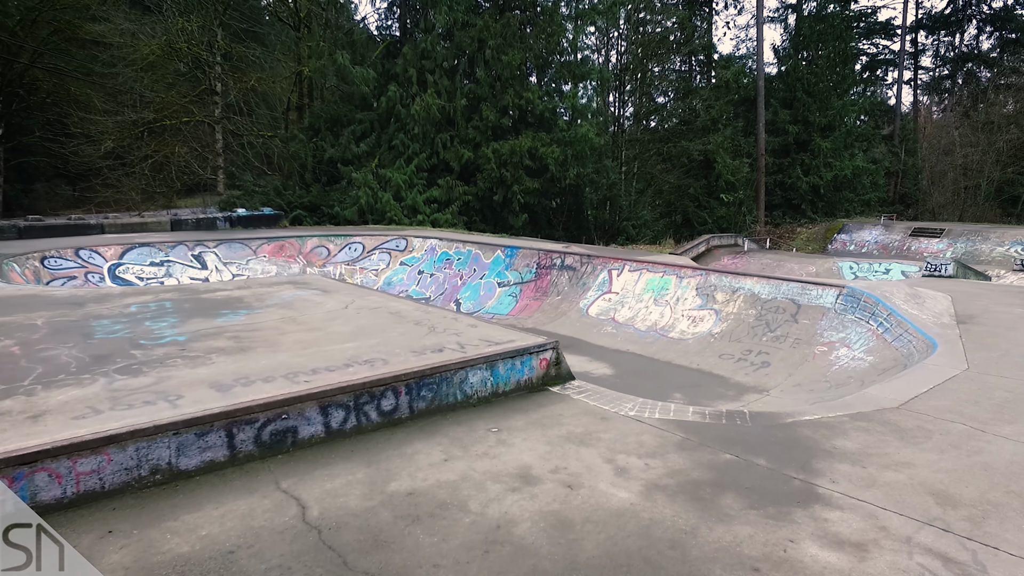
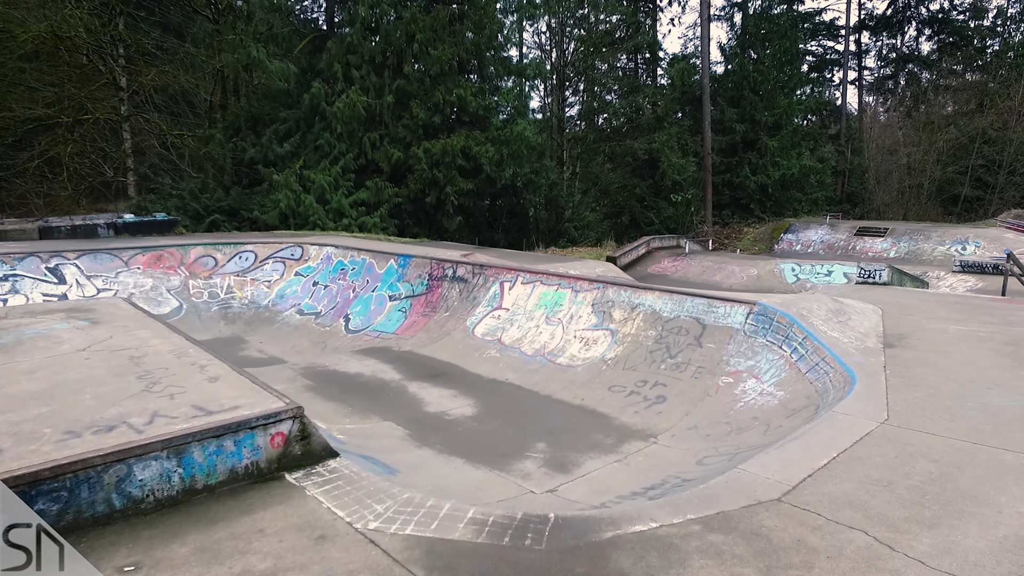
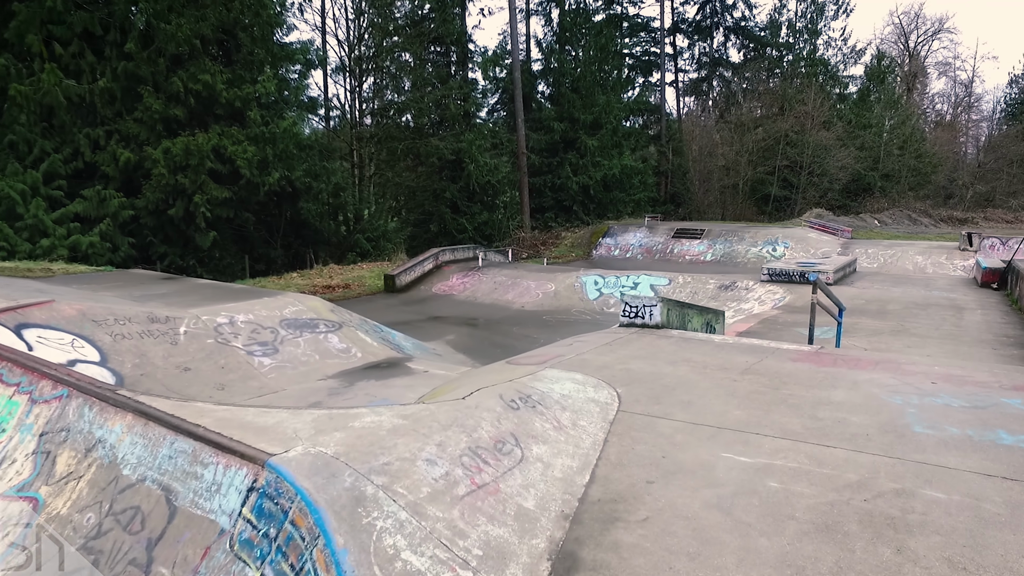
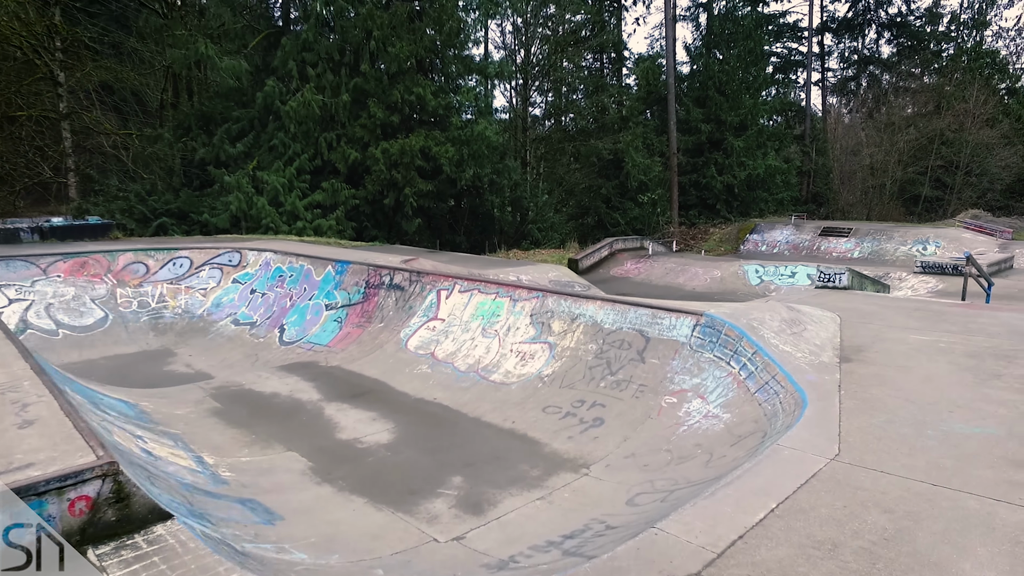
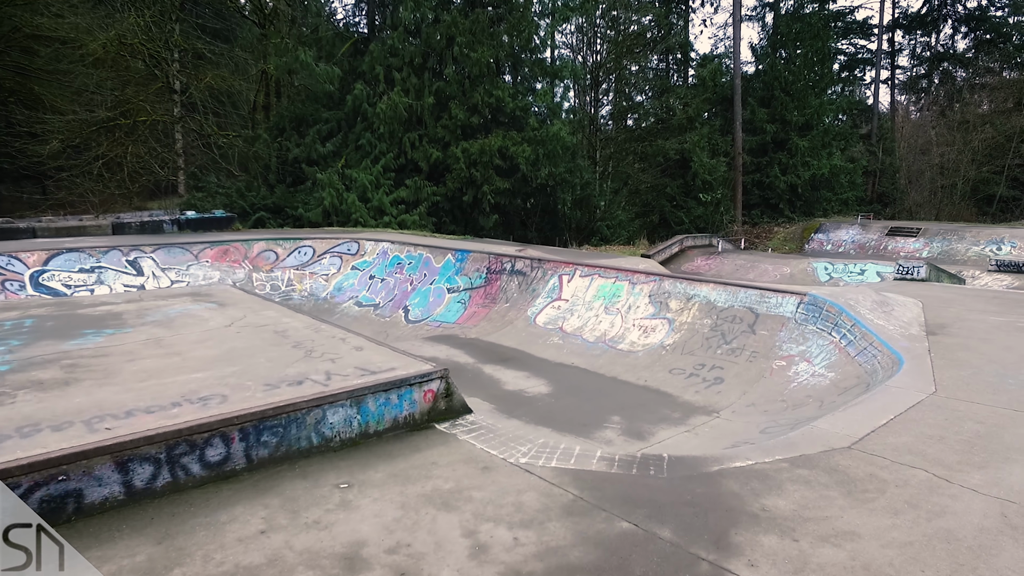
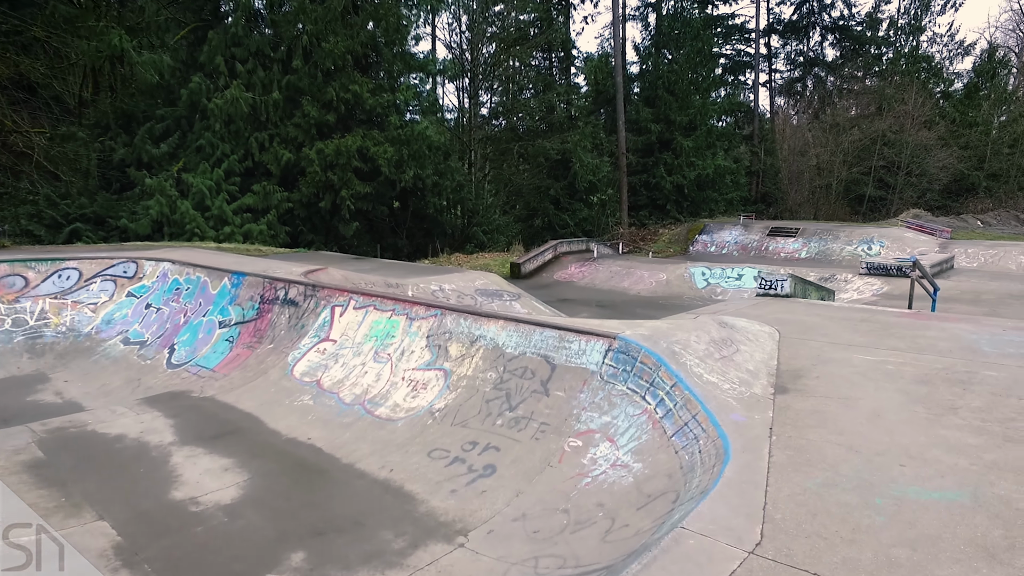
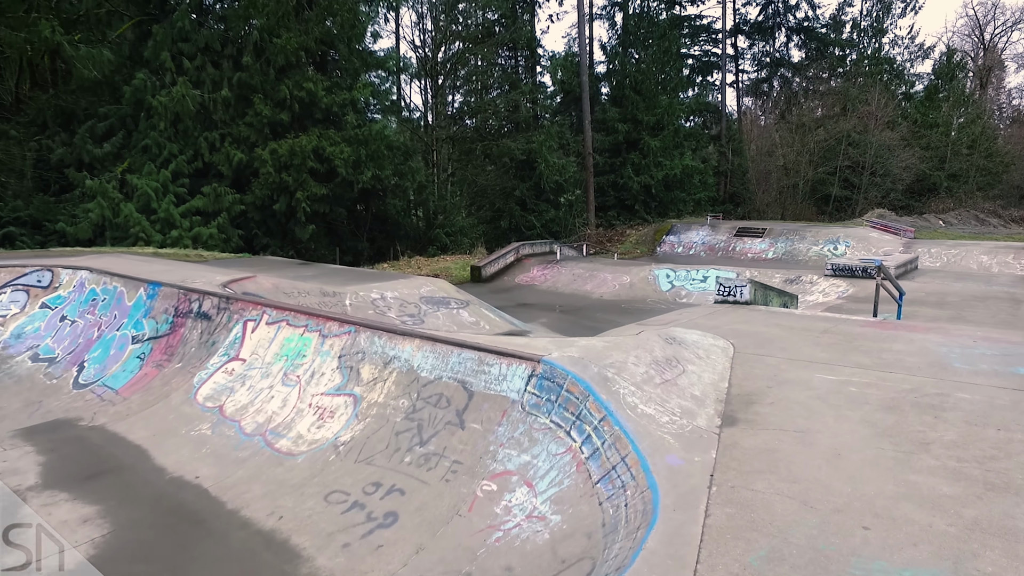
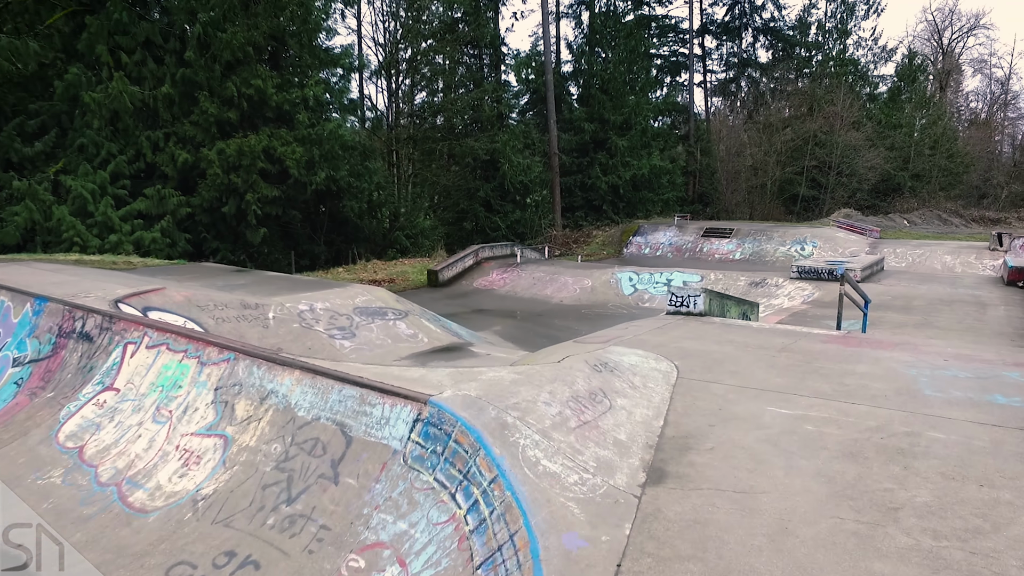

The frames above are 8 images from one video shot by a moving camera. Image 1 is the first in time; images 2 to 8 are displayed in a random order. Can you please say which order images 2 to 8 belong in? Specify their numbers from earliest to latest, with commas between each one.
5, 2, 4, 6, 7, 8, 3
